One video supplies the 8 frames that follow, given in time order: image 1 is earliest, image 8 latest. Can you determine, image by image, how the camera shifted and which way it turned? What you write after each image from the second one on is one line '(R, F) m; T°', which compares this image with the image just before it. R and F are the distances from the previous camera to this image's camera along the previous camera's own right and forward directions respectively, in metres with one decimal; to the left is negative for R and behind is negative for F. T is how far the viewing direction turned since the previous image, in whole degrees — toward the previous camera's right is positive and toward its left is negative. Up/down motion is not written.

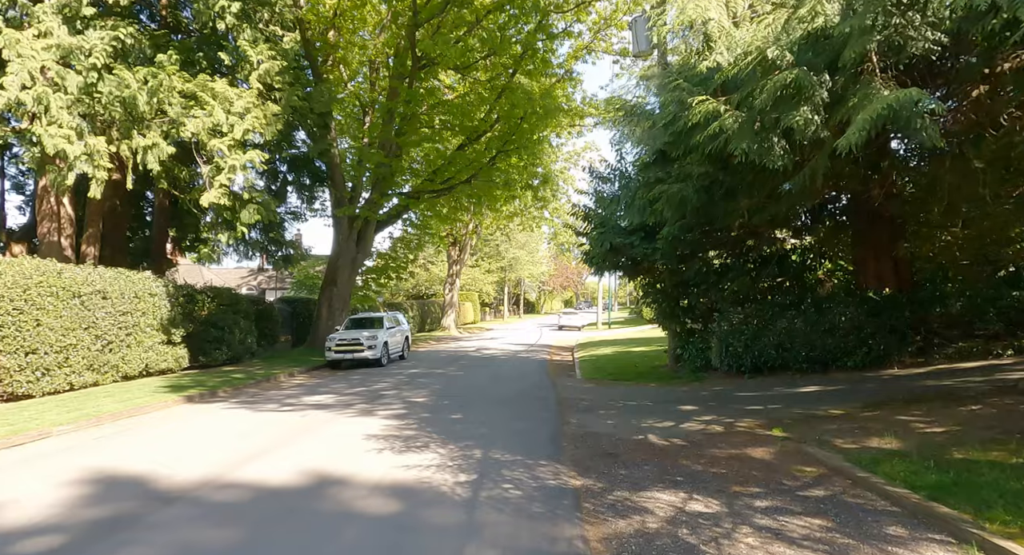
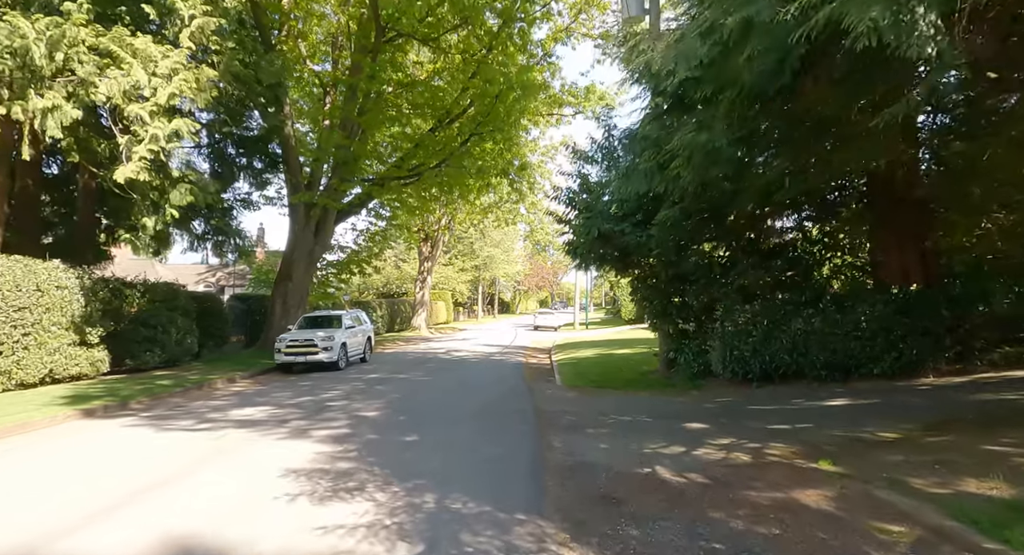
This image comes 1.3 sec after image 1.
(+0.1, +2.2) m; +2°
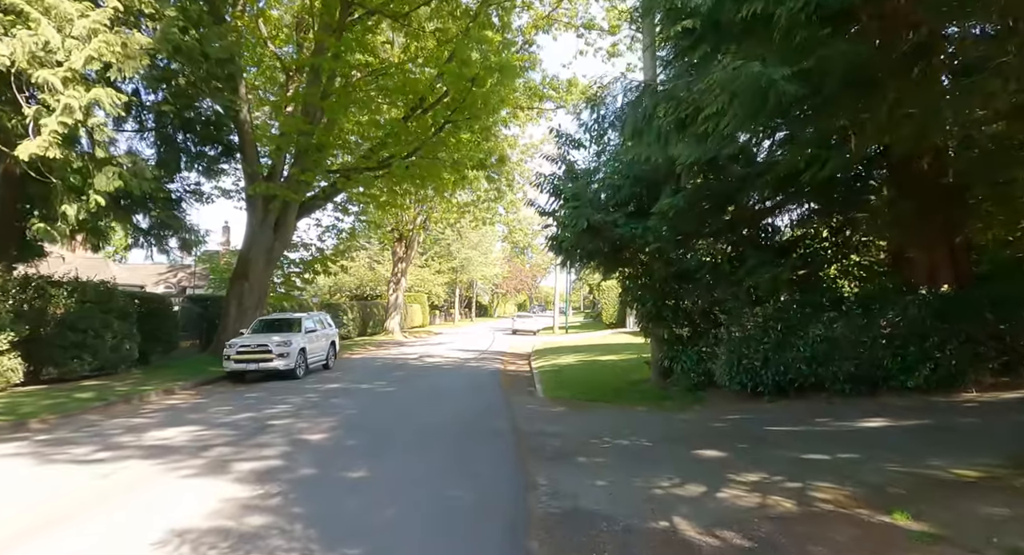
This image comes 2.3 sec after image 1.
(0.0, +1.8) m; +2°
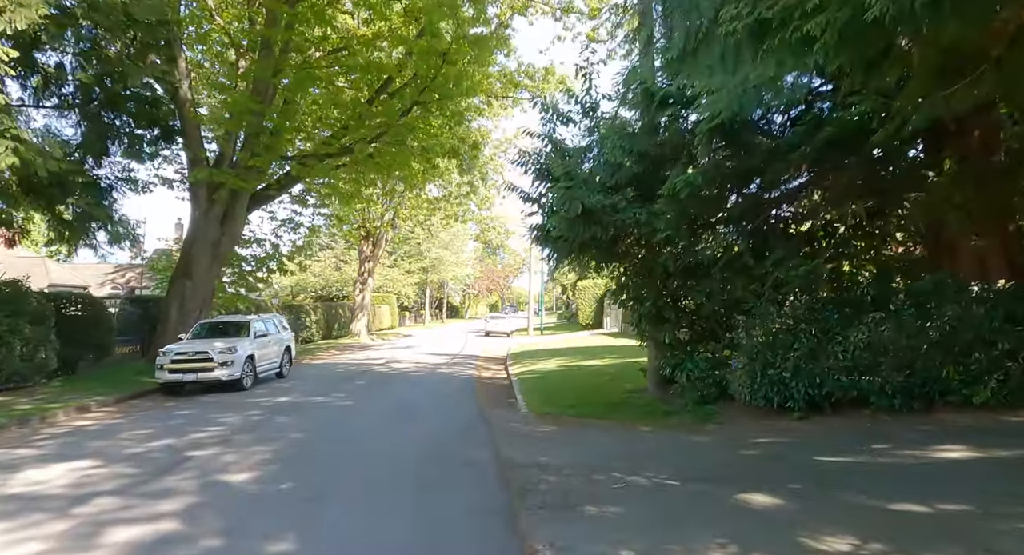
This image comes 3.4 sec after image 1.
(-0.1, +2.0) m; +3°
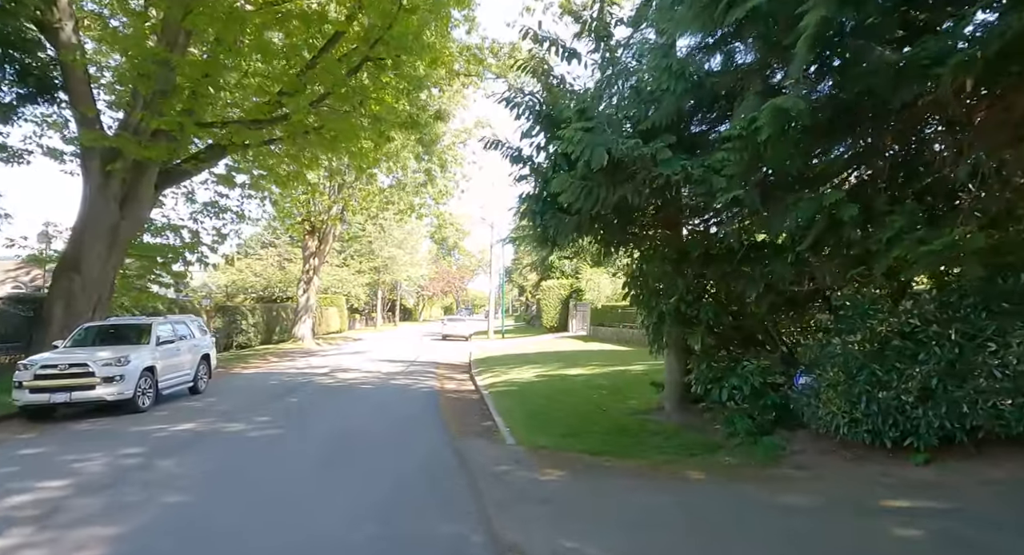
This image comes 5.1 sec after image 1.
(-0.4, +3.2) m; +4°
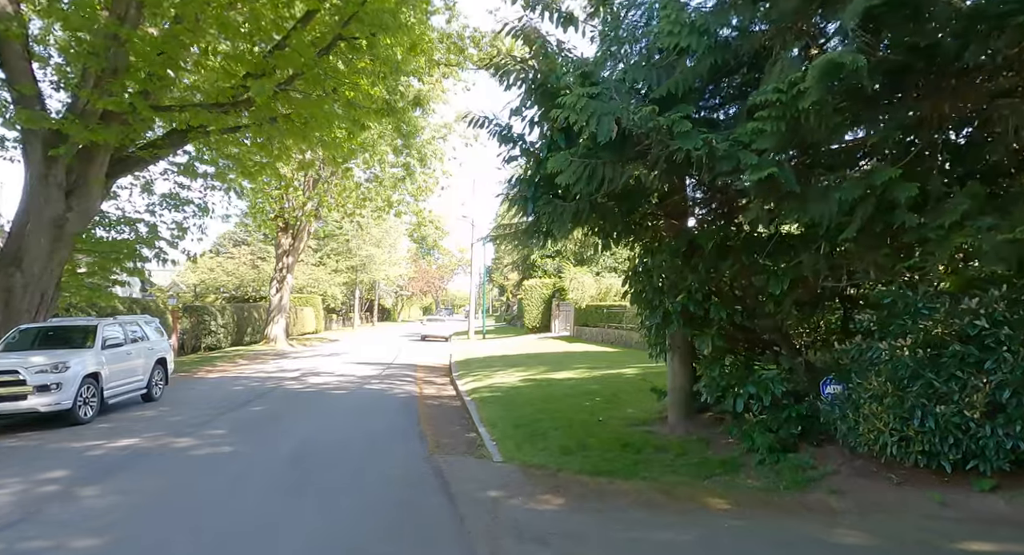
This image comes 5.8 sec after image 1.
(-0.1, +1.1) m; +2°
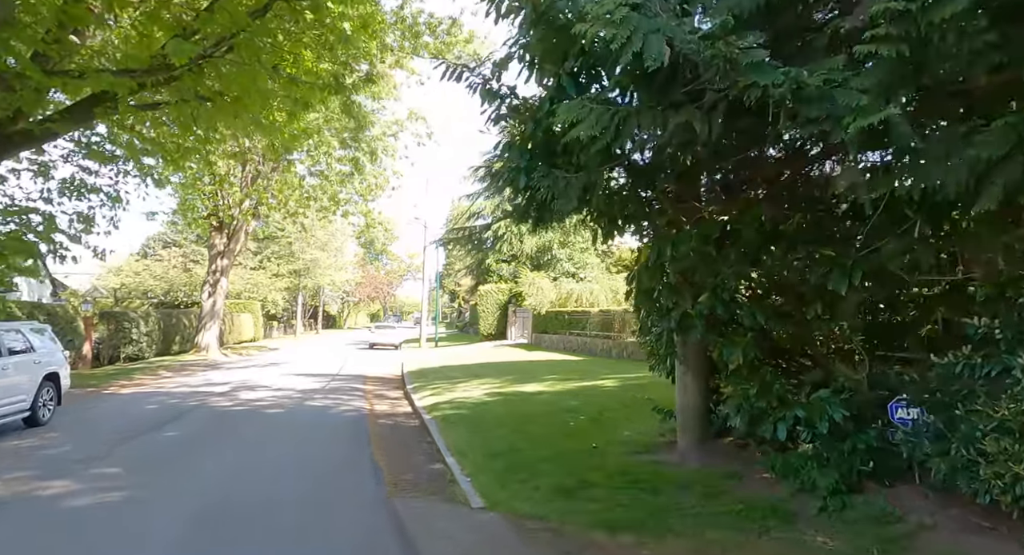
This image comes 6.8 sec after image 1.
(-0.4, +1.9) m; +5°
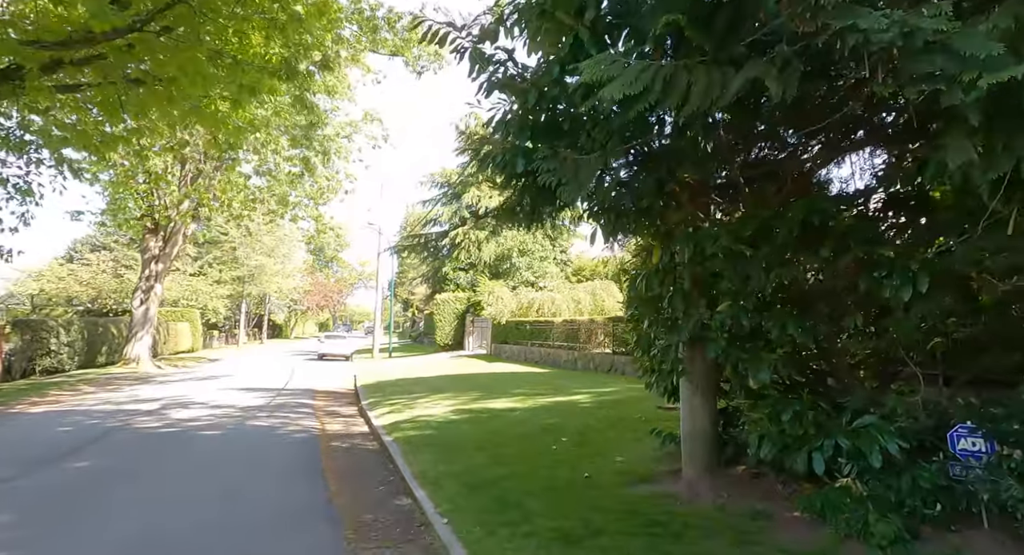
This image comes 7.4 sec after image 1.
(-0.3, +1.1) m; +4°
